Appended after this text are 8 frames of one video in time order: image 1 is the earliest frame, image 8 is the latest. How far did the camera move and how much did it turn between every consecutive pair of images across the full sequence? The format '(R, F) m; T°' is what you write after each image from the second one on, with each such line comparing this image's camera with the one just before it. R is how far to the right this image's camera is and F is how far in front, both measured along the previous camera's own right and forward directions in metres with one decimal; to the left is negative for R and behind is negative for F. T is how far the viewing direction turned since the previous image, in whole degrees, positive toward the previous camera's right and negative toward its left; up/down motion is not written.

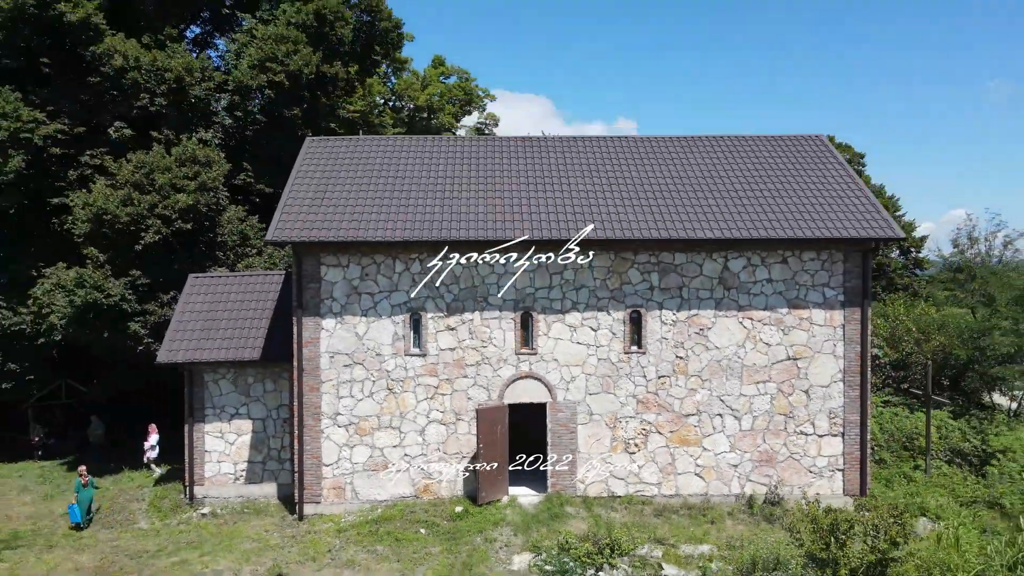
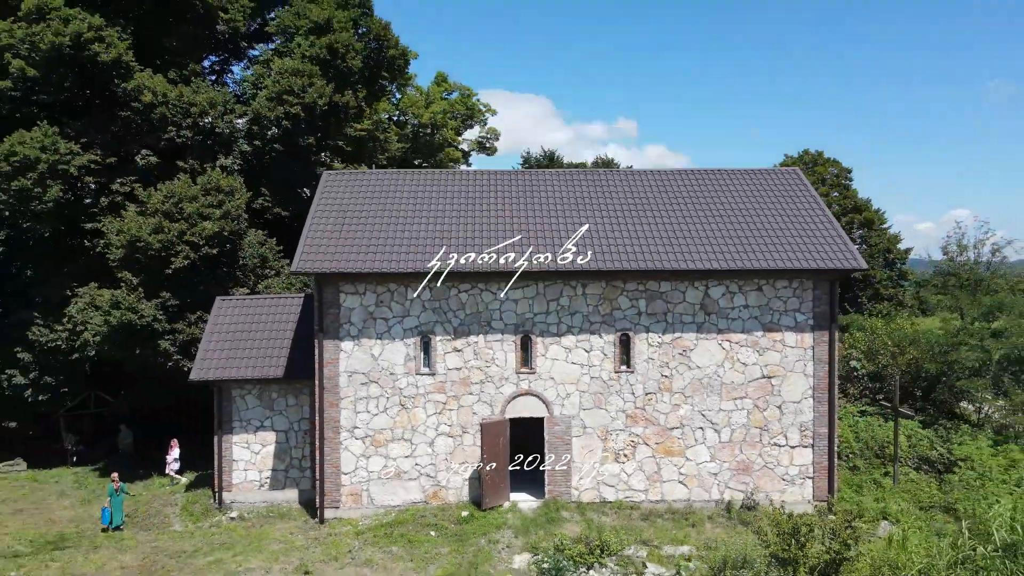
(0.0, -1.2) m; 0°
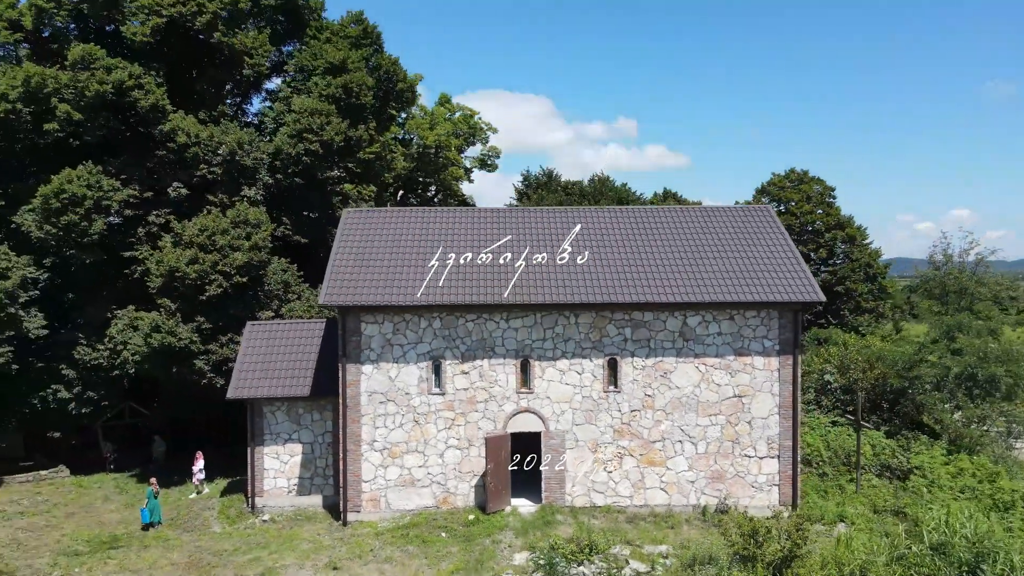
(0.0, -1.7) m; 0°
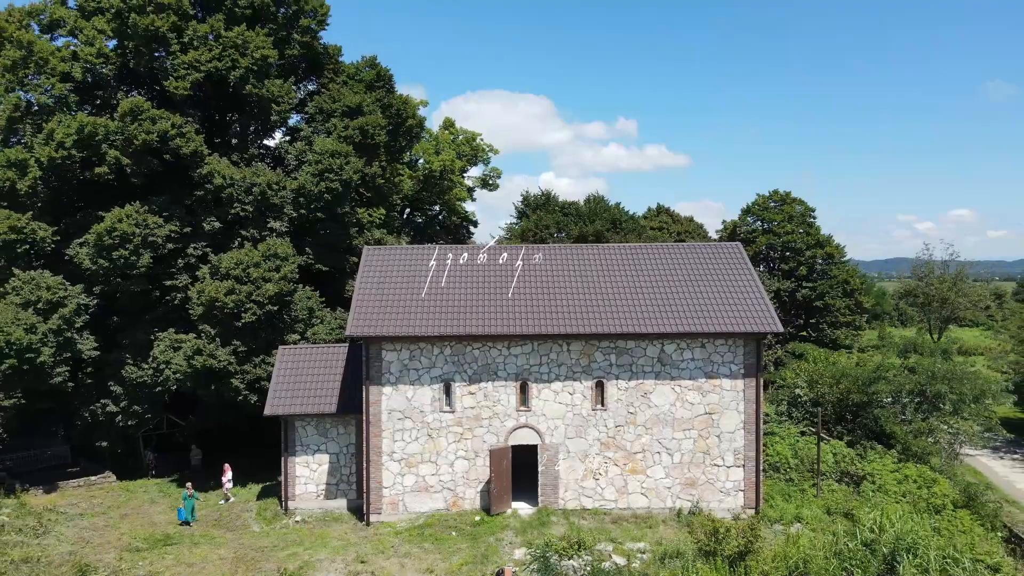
(0.0, -2.2) m; 0°
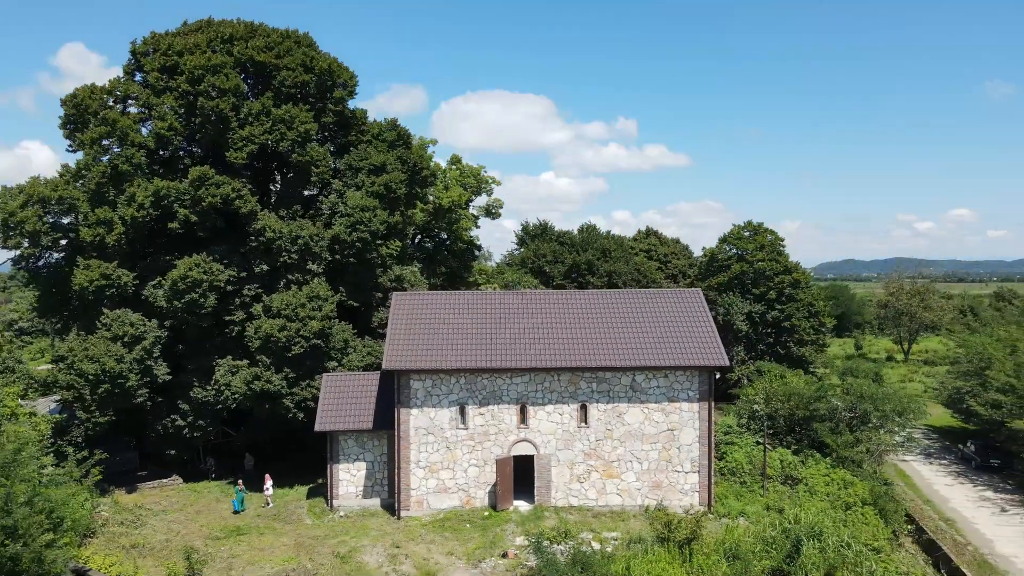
(-0.1, -4.2) m; 0°
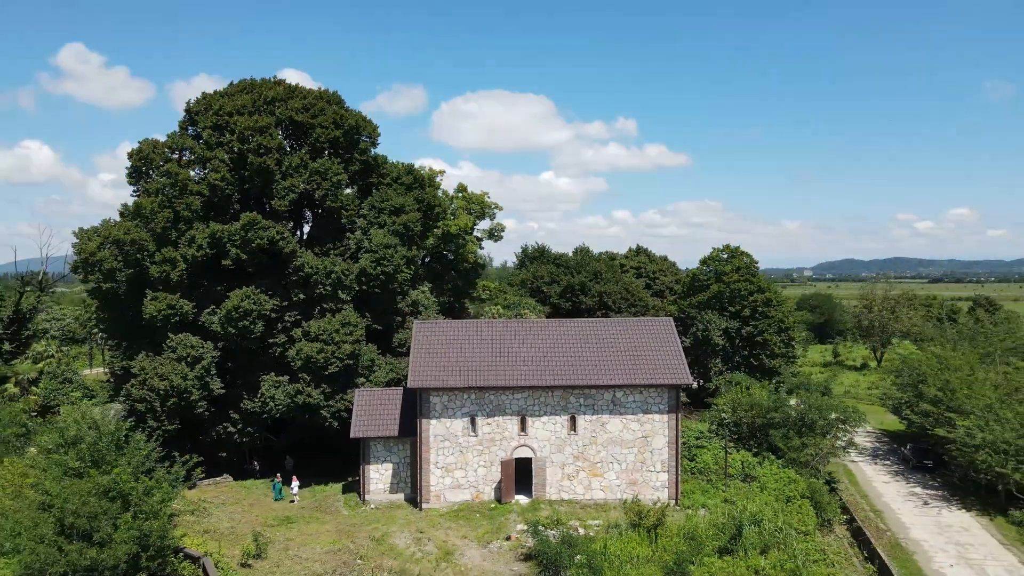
(-0.1, -4.4) m; 0°
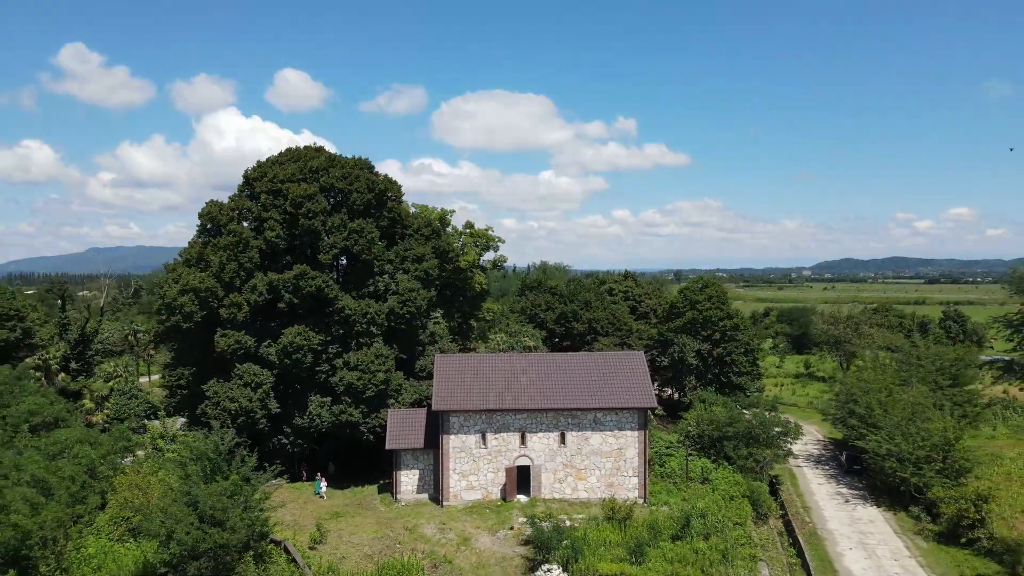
(-0.1, -6.7) m; 0°
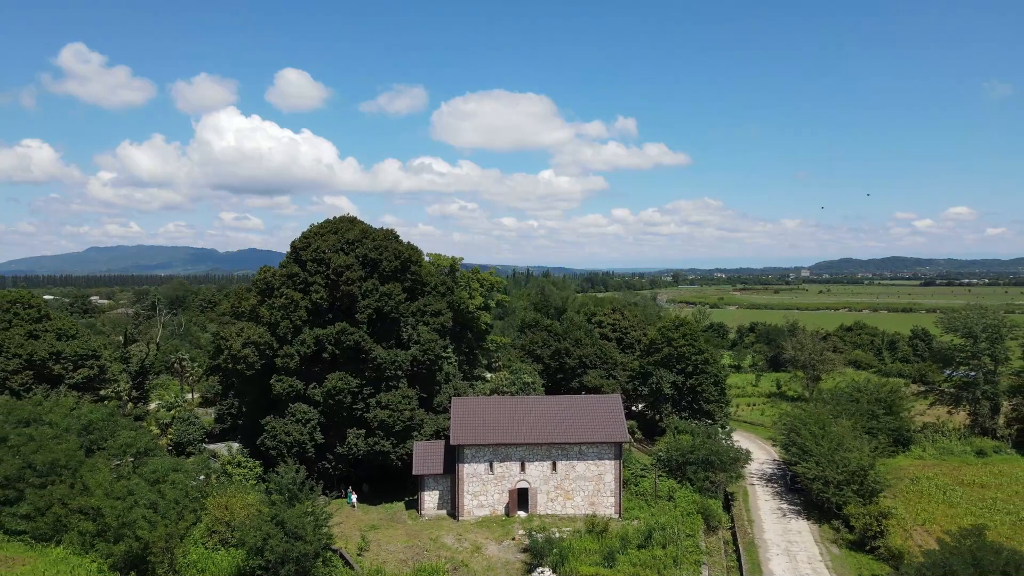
(-0.1, -8.1) m; 0°
